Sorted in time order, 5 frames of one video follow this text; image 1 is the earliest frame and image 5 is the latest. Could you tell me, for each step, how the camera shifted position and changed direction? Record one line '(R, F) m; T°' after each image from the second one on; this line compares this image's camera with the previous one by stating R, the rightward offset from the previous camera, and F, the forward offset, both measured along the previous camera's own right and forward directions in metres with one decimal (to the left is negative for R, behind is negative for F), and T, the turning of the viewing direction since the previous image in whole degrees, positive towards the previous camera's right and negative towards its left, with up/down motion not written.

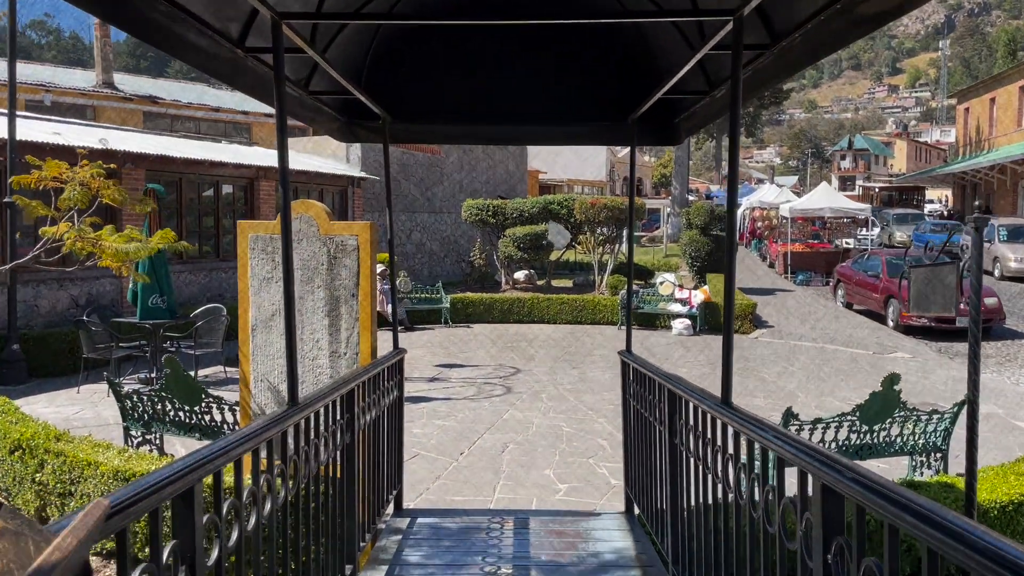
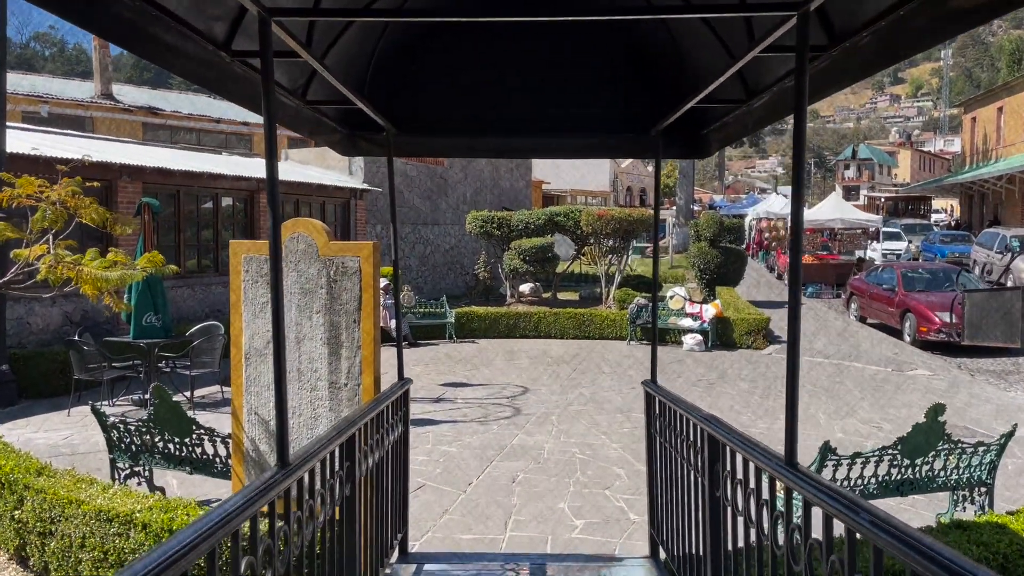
(-0.1, +0.4) m; 0°
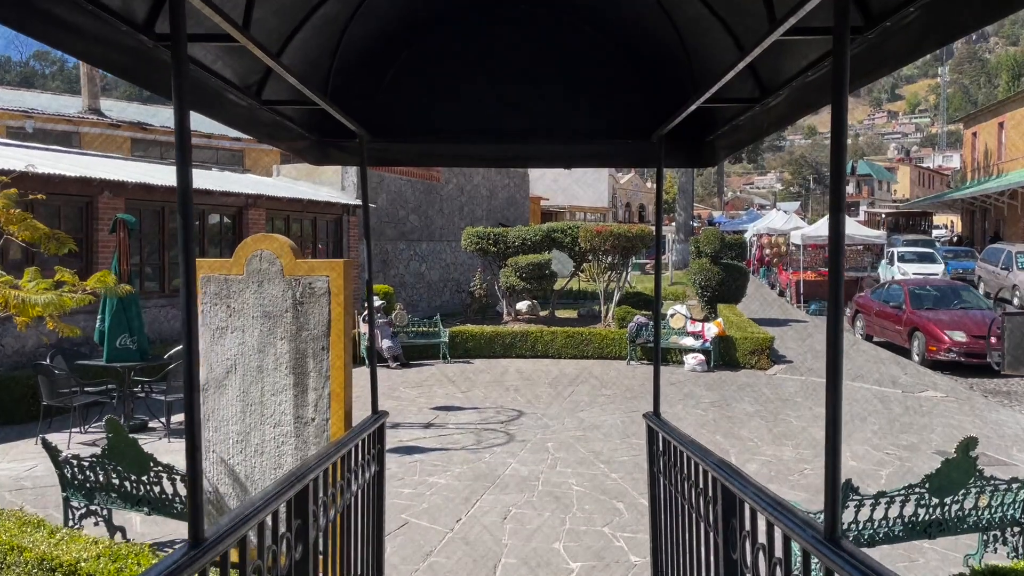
(+0.1, +0.4) m; 0°
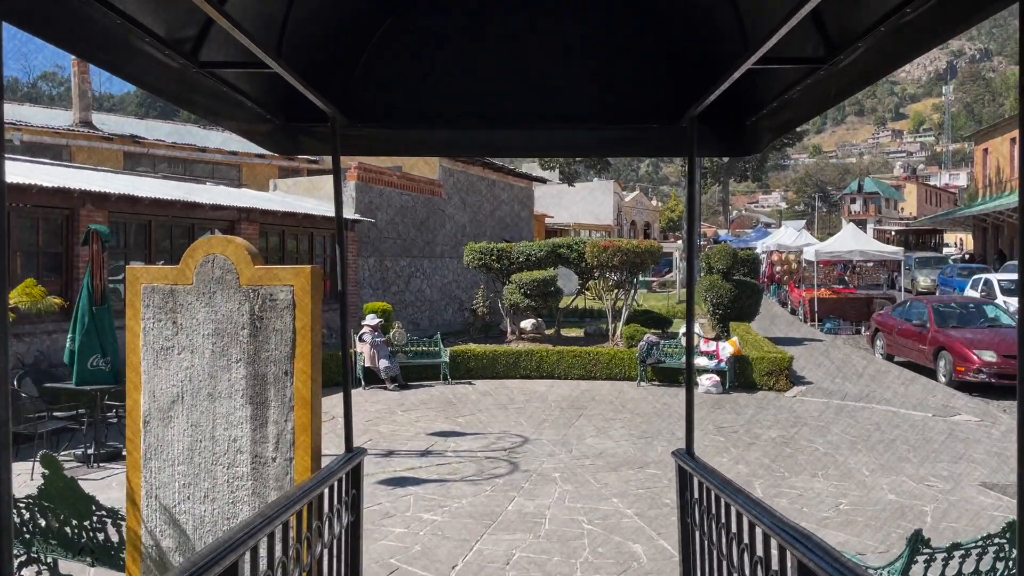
(0.0, +0.7) m; 0°
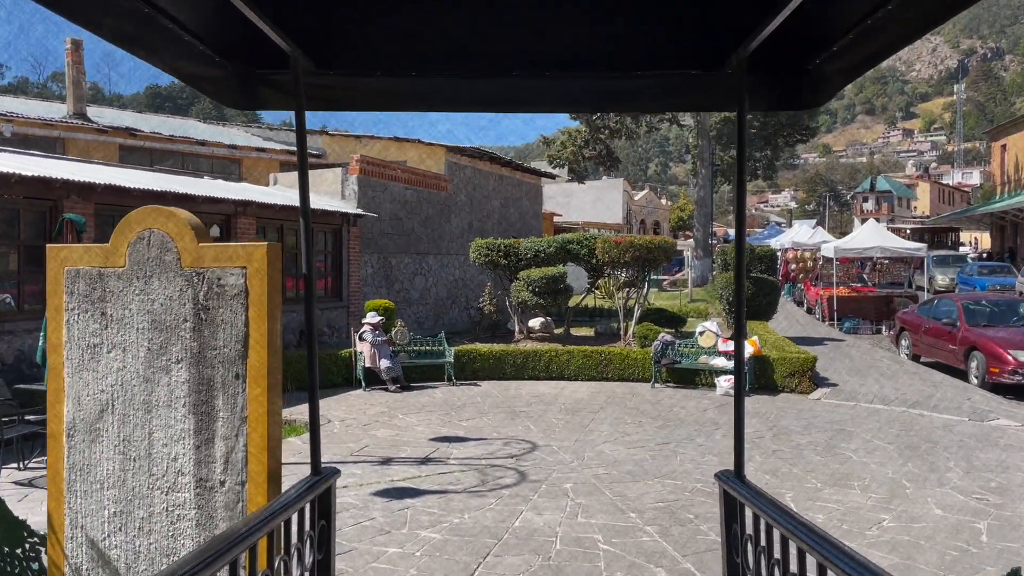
(0.0, +0.6) m; -1°
